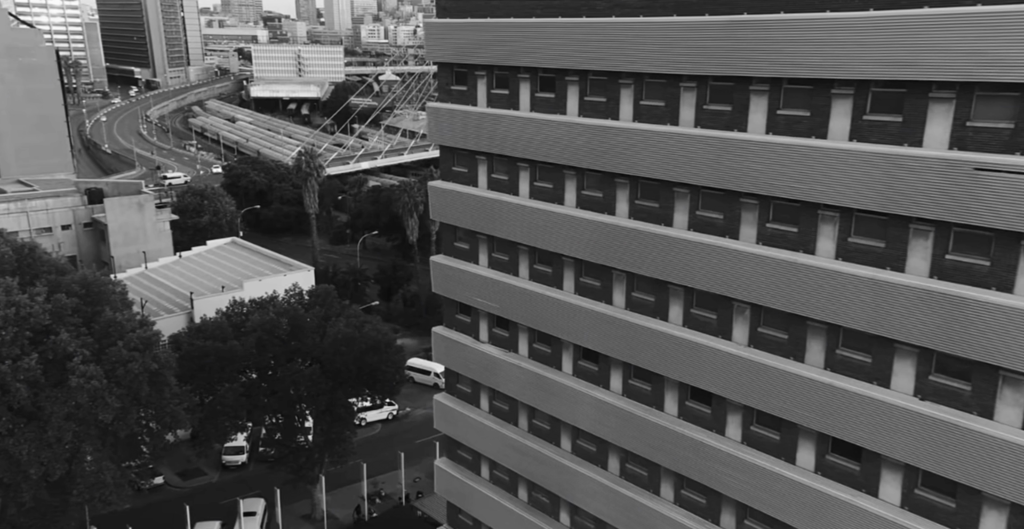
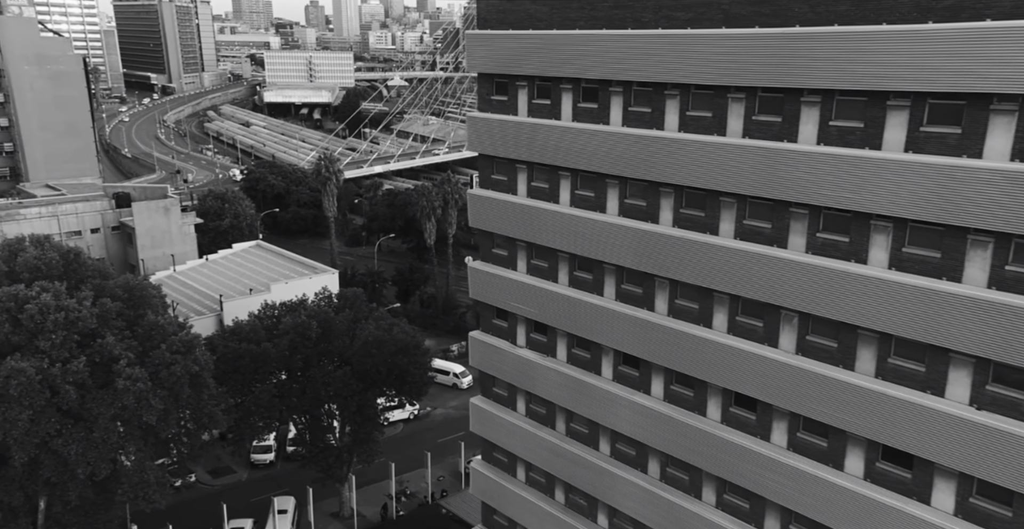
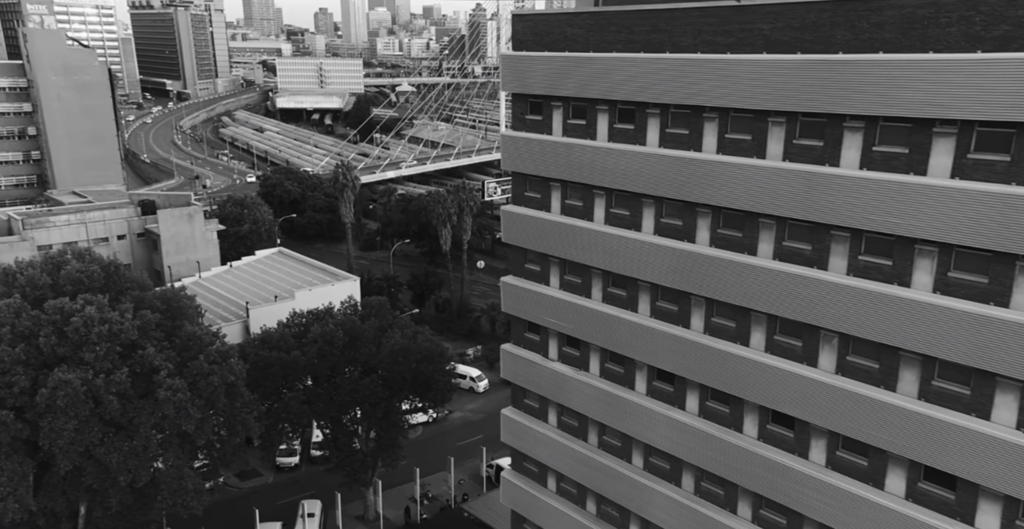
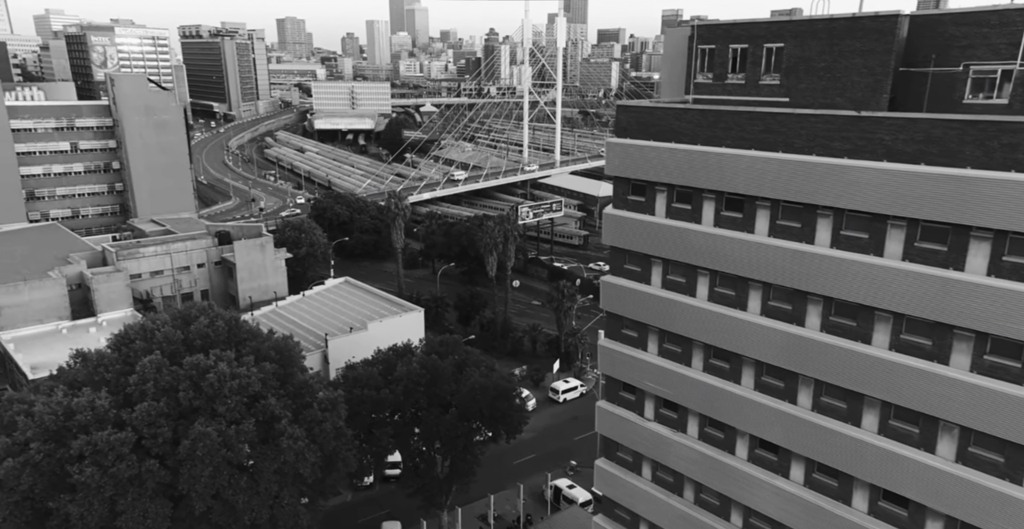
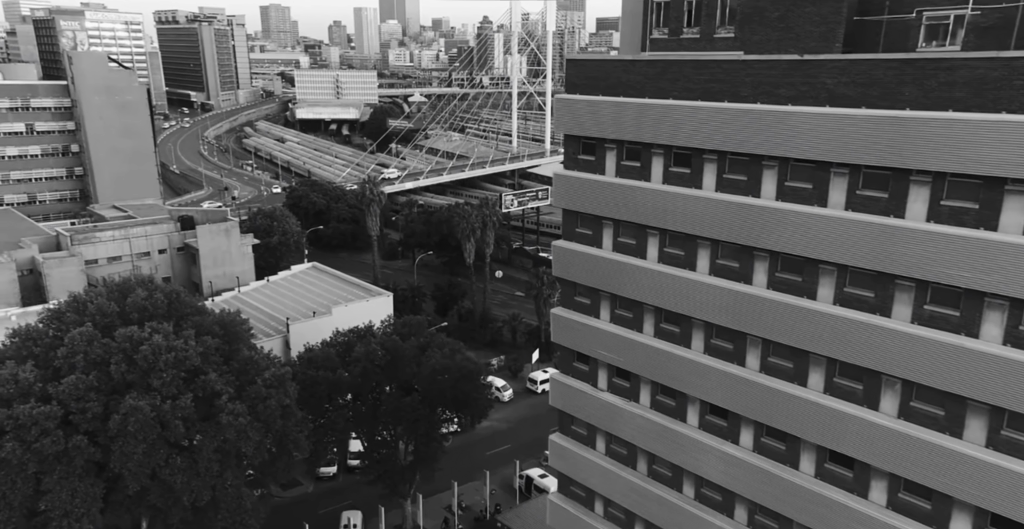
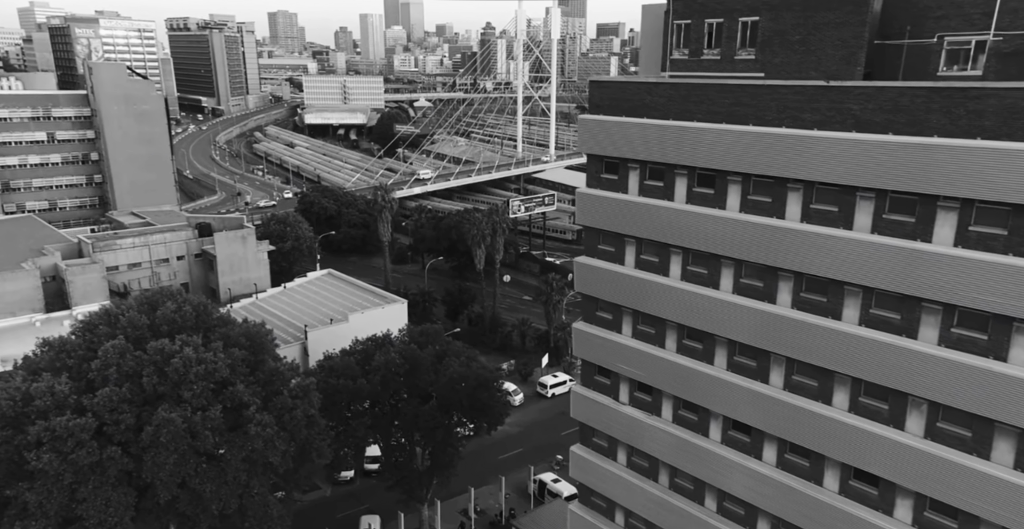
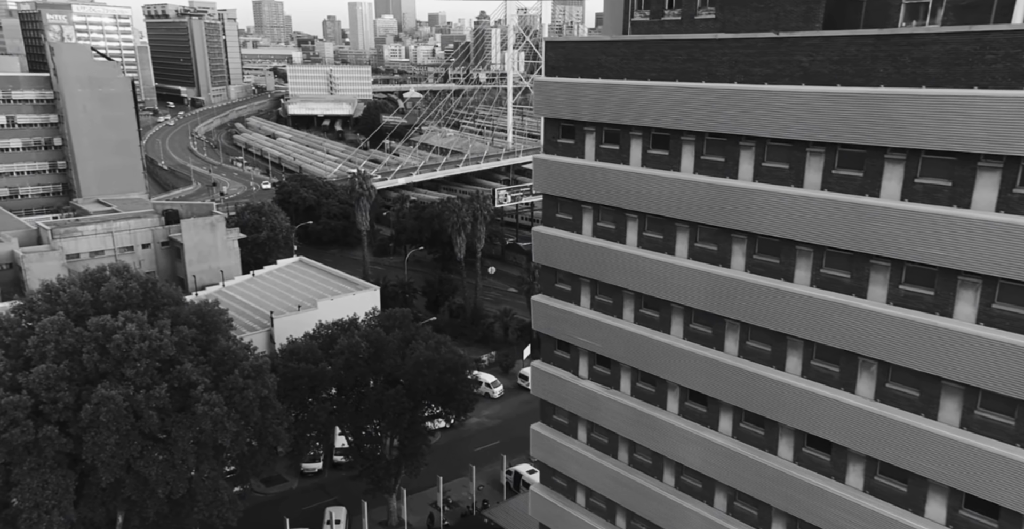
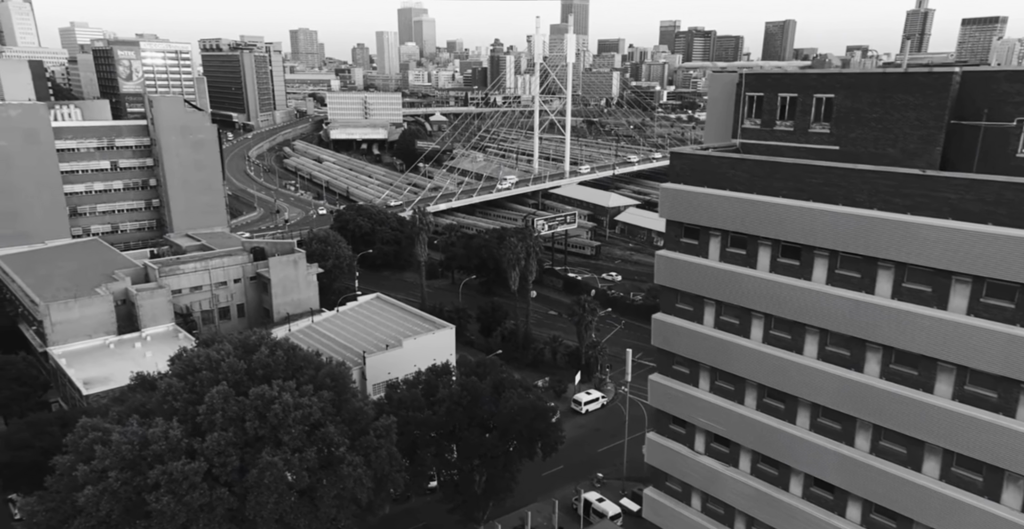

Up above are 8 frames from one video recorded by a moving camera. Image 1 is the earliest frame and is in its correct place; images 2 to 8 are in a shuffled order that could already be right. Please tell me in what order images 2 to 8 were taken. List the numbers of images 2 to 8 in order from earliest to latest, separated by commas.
2, 3, 7, 5, 6, 4, 8
